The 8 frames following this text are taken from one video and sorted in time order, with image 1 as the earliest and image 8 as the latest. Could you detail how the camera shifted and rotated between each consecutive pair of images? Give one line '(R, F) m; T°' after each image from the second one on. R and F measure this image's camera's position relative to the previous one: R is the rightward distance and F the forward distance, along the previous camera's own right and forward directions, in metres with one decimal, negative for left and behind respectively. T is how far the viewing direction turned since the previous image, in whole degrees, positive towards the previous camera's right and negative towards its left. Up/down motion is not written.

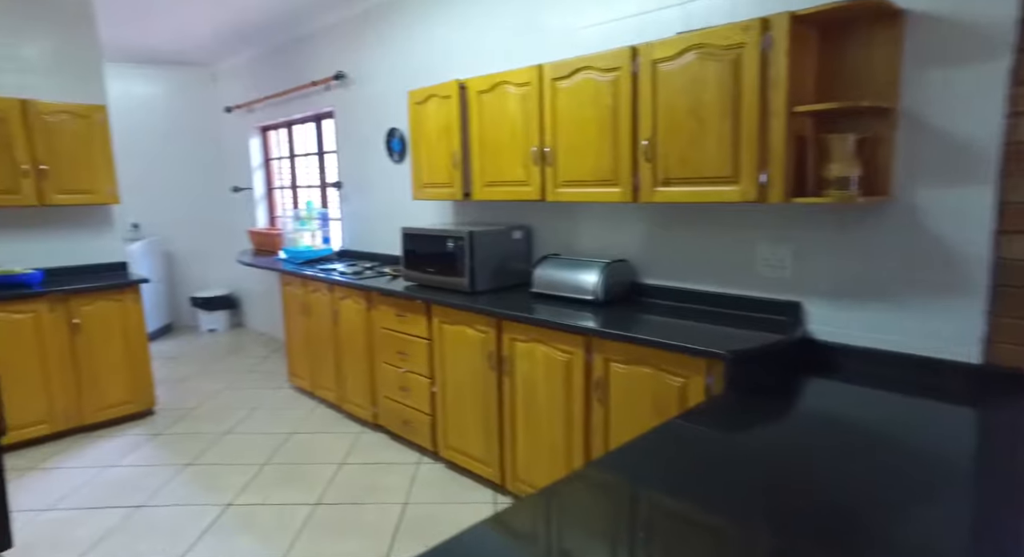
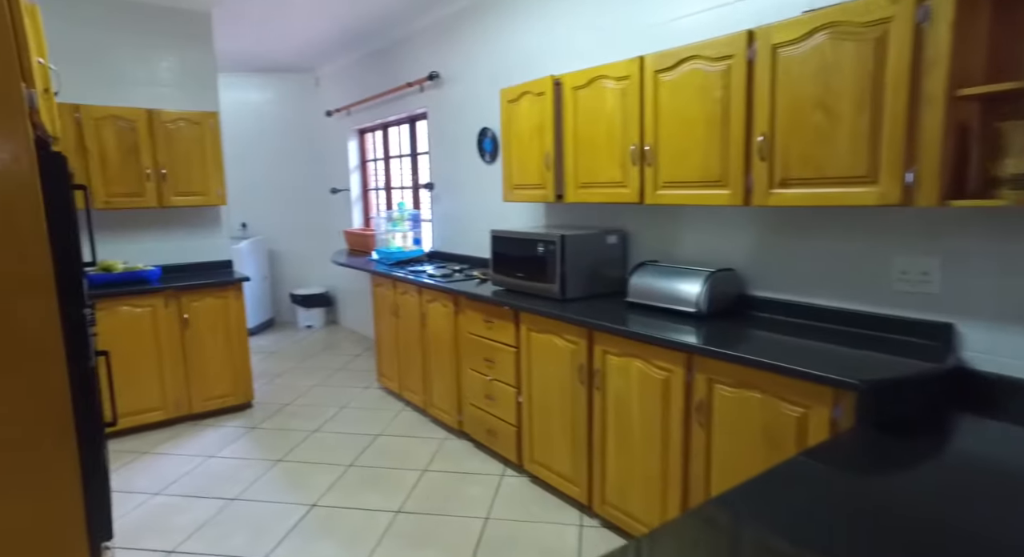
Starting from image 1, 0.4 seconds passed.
(0.0, +0.1) m; -9°
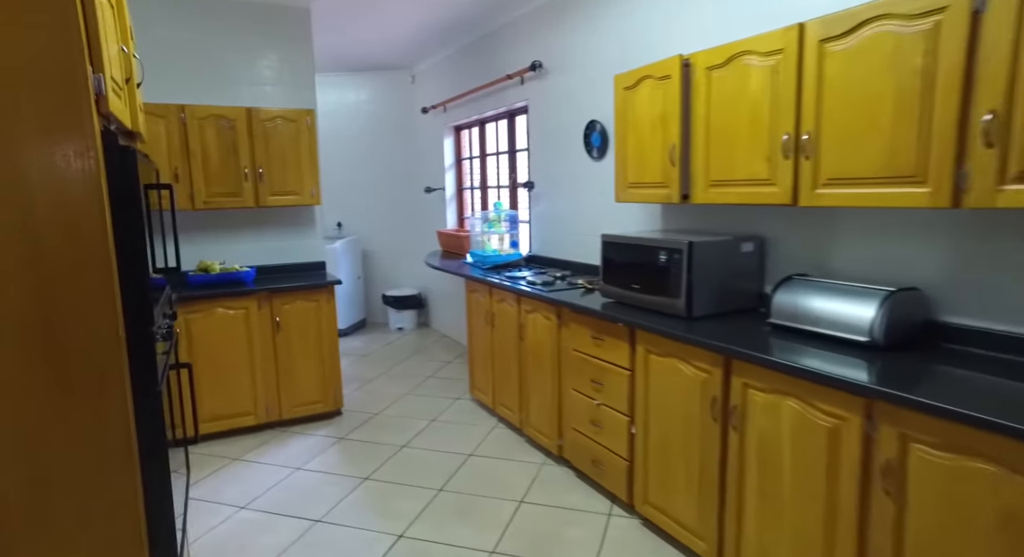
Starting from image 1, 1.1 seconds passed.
(-0.1, +0.3) m; -9°
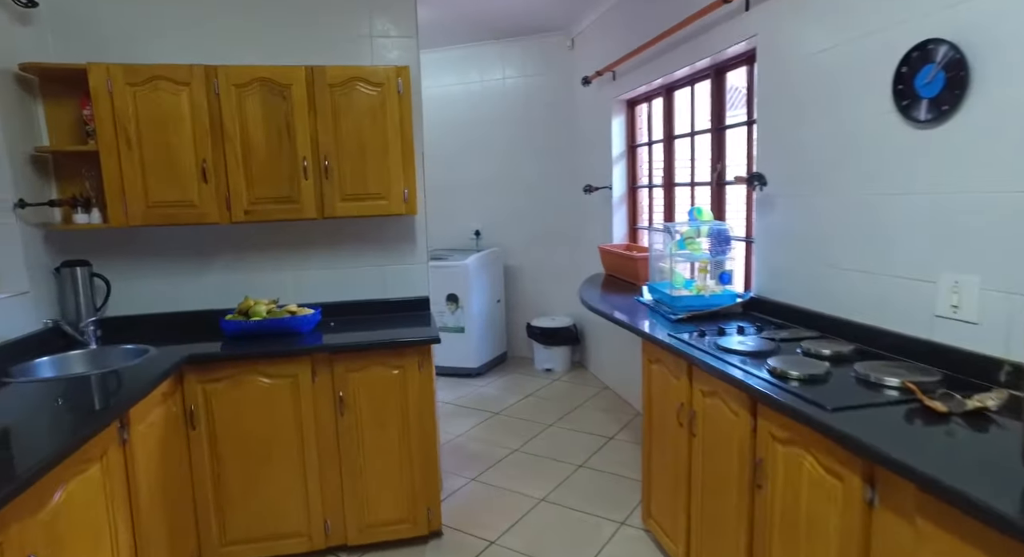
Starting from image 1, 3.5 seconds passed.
(-0.2, +1.5) m; -16°
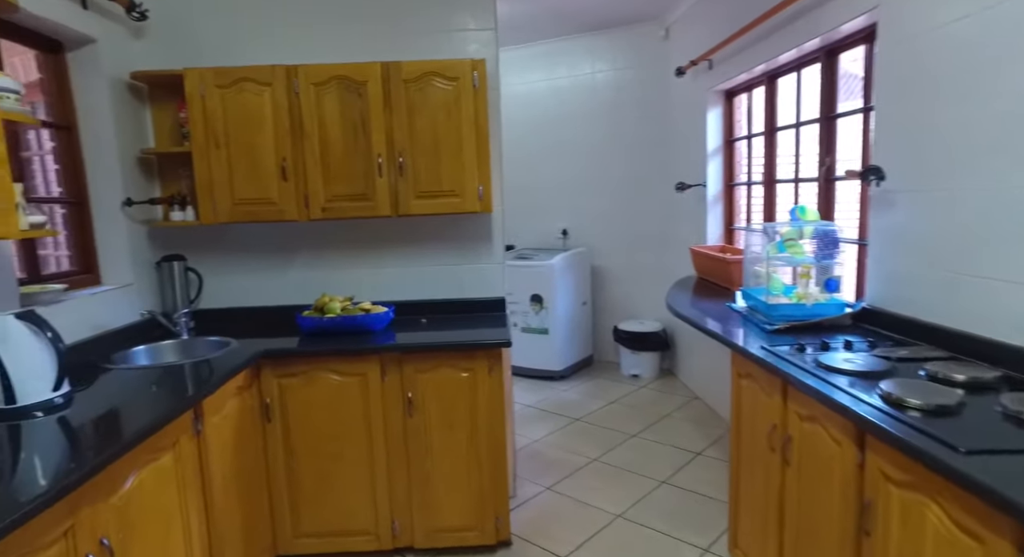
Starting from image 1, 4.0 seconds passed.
(+0.1, +0.1) m; -9°
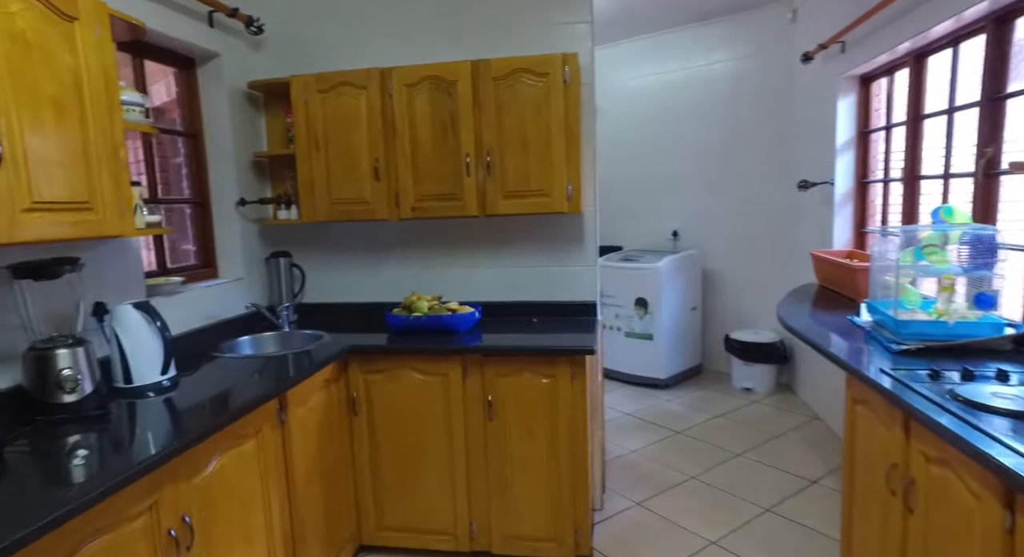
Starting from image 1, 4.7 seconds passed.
(+0.1, +0.1) m; -11°
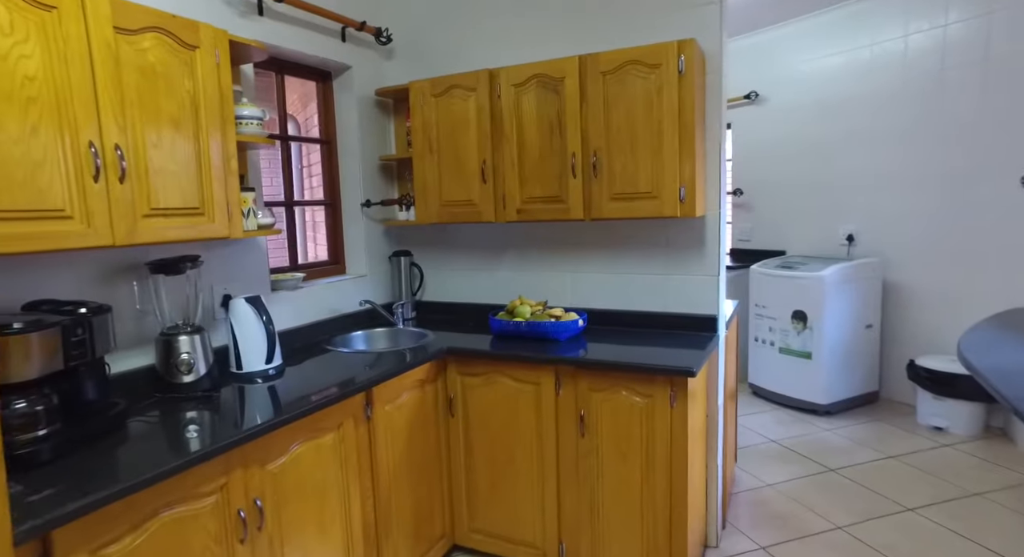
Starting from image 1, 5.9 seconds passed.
(+0.3, +0.1) m; -17°
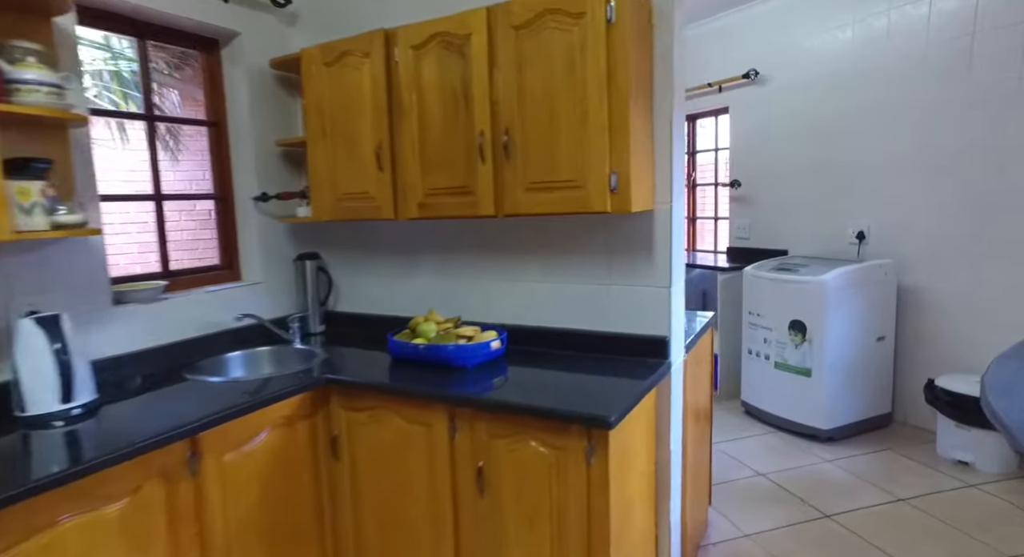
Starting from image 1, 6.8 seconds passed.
(+0.4, +0.5) m; -2°
